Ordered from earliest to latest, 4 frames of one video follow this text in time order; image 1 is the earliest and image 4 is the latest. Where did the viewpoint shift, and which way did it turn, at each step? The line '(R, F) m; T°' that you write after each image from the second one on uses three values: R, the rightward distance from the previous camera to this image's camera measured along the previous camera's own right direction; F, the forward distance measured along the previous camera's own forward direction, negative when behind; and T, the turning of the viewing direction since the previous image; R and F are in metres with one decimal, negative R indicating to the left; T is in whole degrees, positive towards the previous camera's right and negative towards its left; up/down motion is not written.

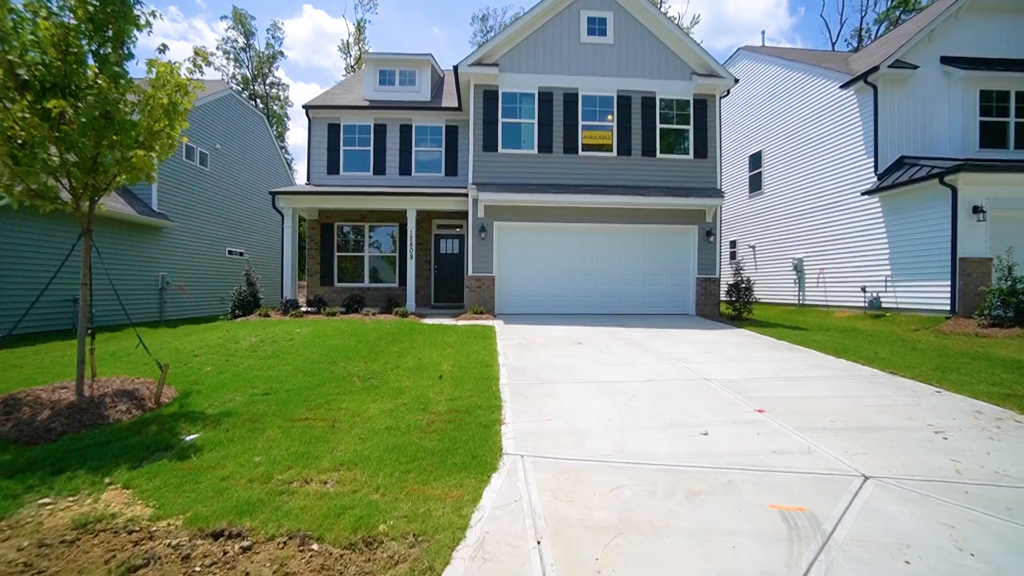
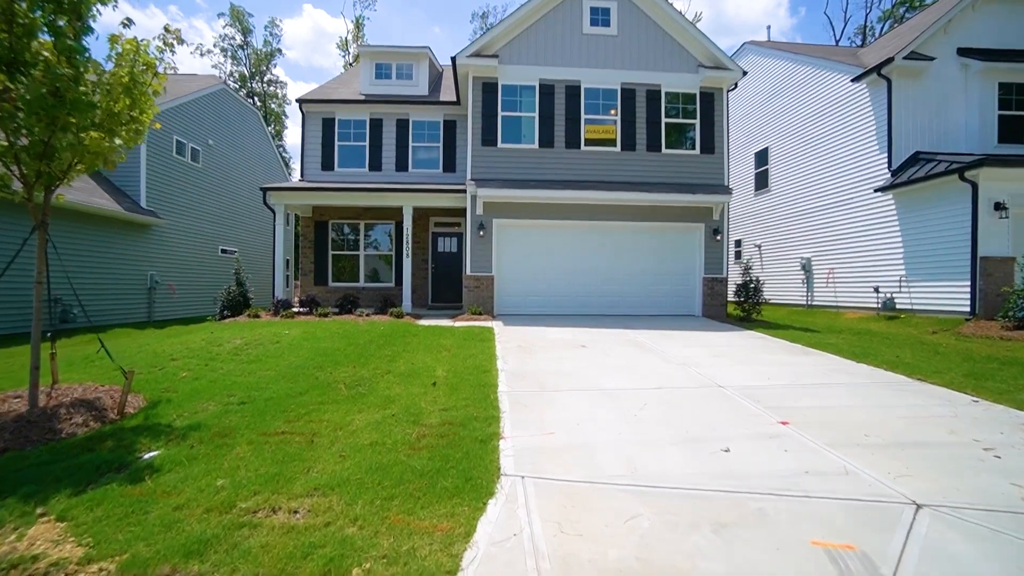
(0.0, +0.5) m; 0°
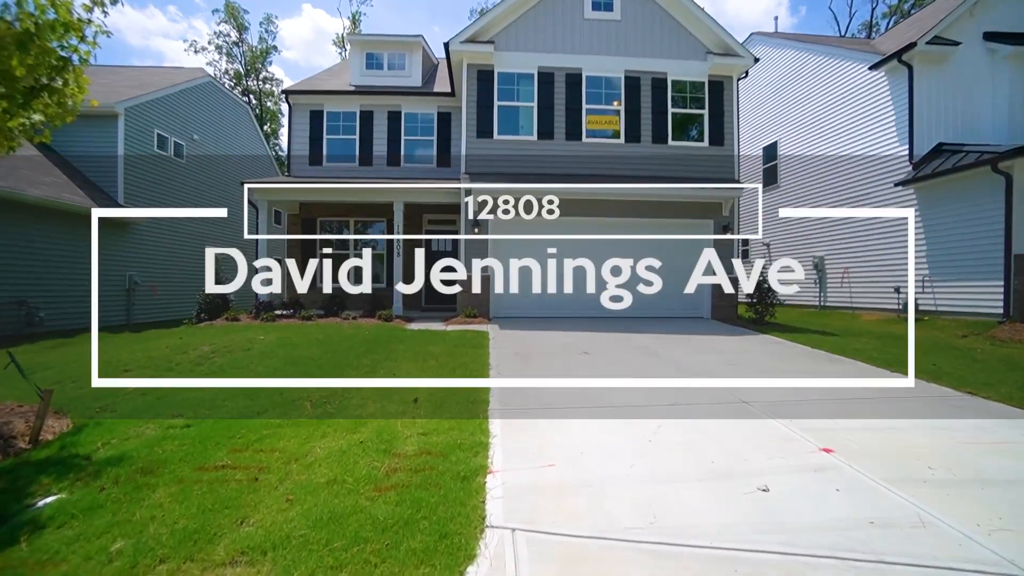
(+0.1, +0.9) m; 0°
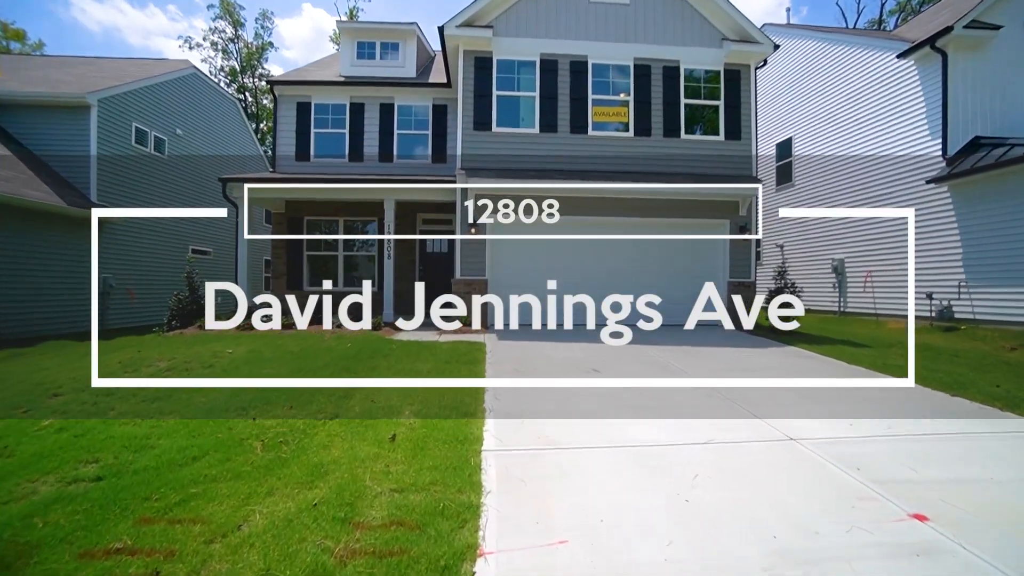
(0.0, +1.1) m; 0°
